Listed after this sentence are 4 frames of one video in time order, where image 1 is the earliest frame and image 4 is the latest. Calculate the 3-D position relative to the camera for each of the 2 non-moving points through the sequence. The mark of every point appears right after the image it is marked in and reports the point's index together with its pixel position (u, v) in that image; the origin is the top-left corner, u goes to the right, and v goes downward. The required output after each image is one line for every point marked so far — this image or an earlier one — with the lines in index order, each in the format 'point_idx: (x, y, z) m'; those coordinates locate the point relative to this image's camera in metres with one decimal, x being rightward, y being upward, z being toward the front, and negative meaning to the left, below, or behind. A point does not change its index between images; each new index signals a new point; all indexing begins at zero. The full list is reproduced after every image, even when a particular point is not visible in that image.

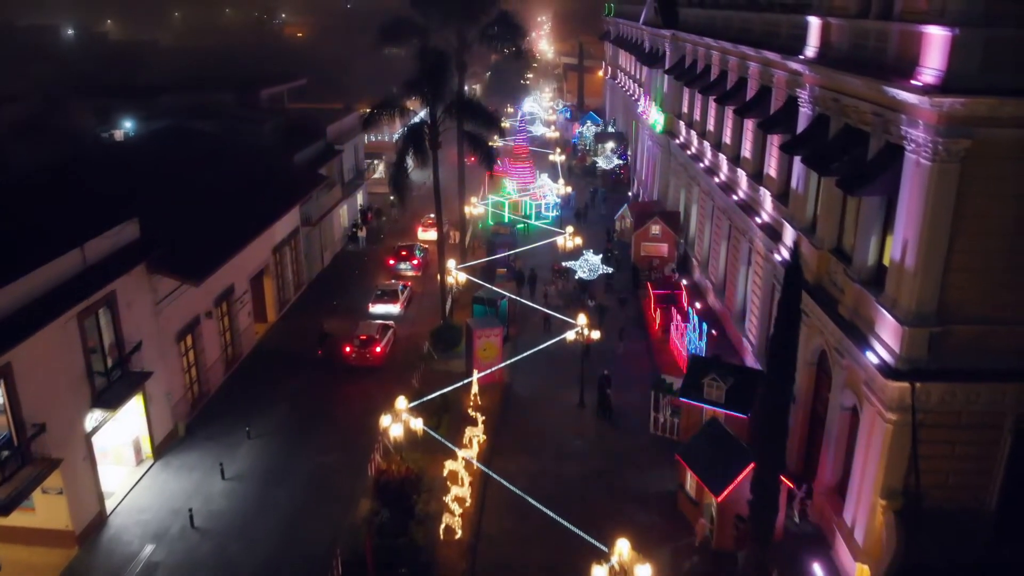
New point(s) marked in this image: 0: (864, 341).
0: (+6.5, -1.0, +15.5) m
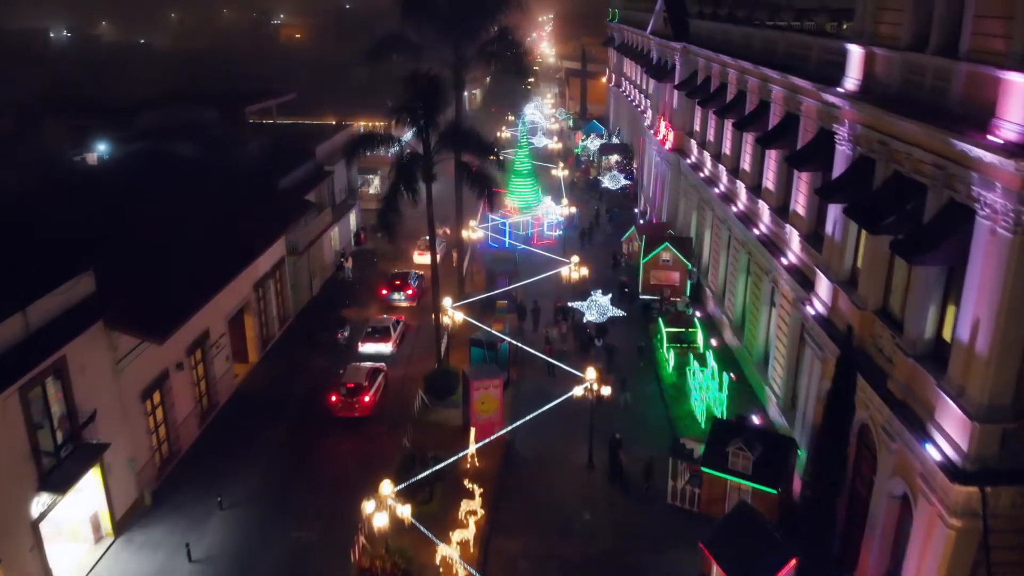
0: (+6.5, -2.2, +13.4) m
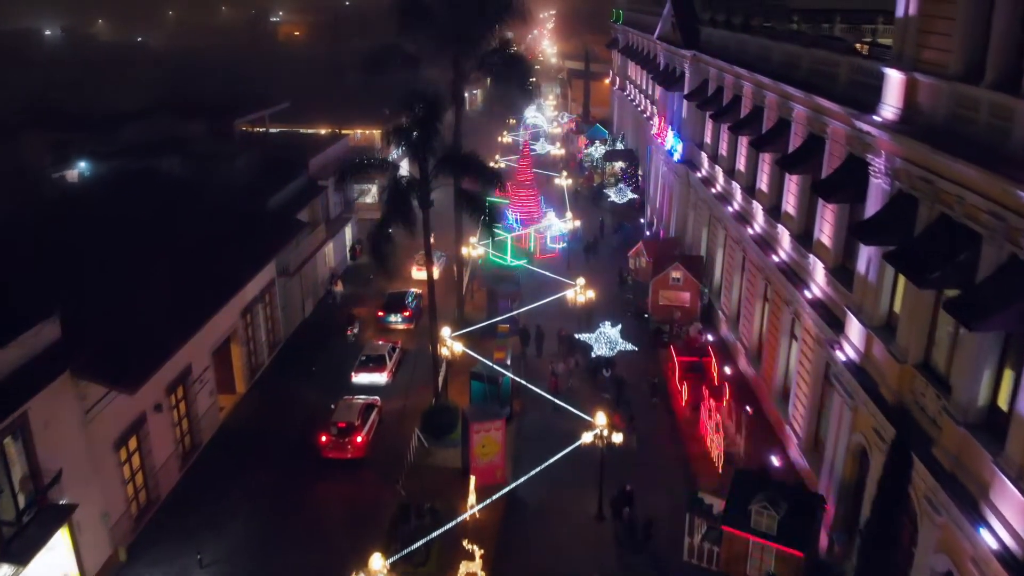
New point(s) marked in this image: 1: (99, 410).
0: (+6.5, -3.1, +11.9) m
1: (-8.5, -2.5, +17.4) m
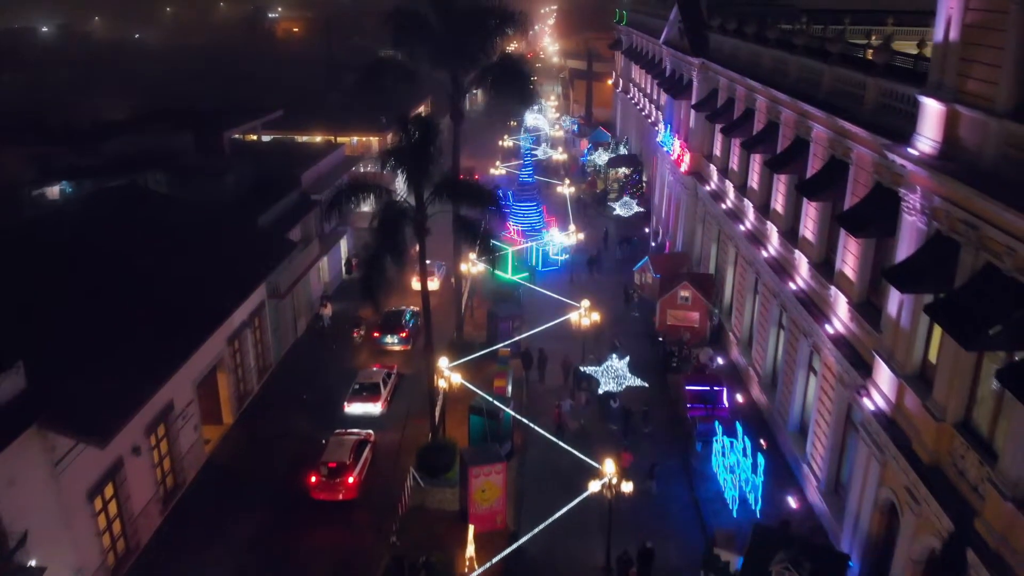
0: (+6.6, -3.9, +10.7) m
1: (-8.4, -3.3, +16.1) m
